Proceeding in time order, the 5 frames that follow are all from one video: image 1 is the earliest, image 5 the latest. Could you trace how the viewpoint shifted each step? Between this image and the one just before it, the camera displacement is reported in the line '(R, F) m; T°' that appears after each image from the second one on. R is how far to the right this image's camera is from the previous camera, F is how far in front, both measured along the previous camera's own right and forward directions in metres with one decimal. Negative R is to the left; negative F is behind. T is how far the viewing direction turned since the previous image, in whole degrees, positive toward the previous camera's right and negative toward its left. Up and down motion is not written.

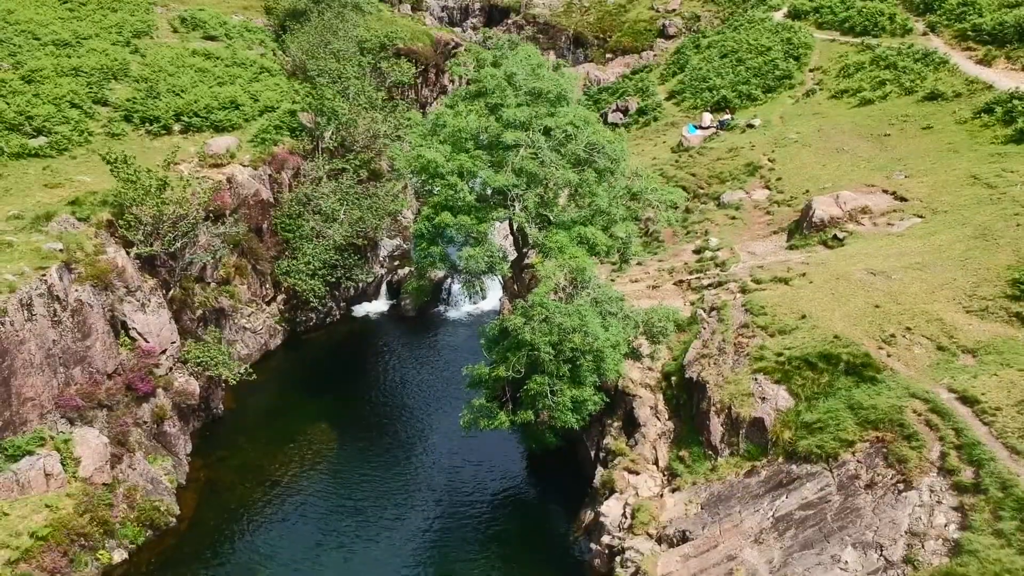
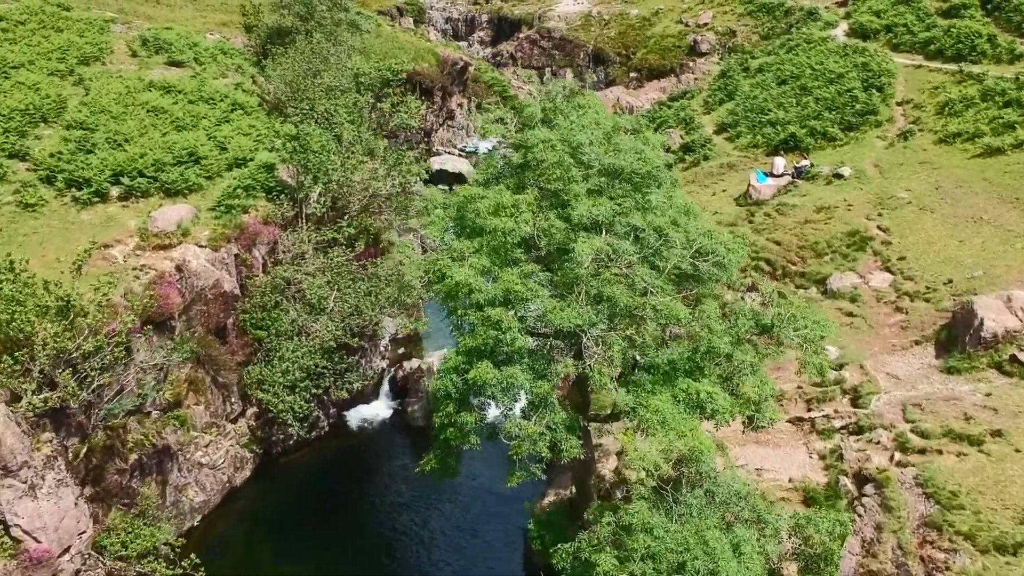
(-1.6, +8.2) m; 0°
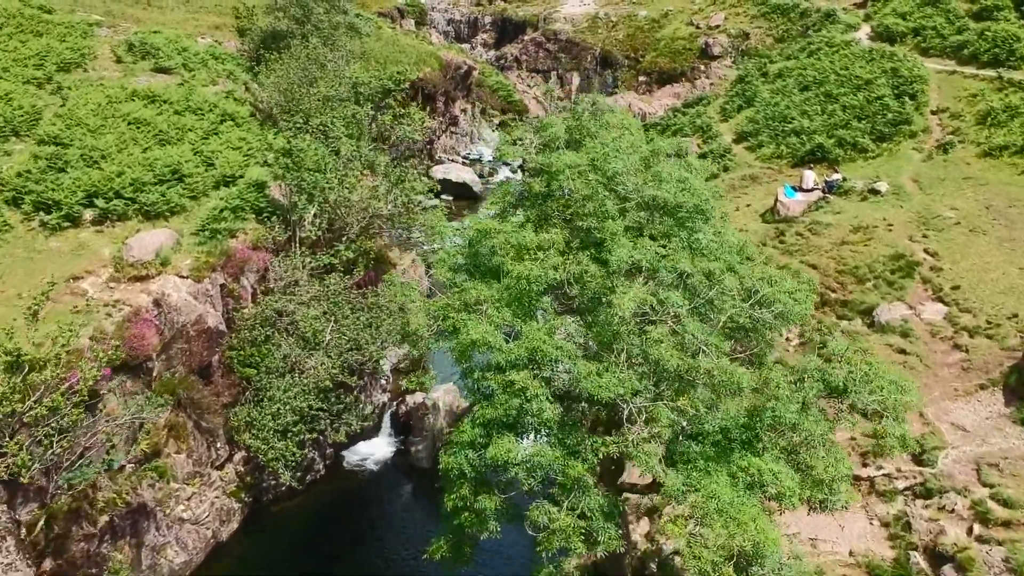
(-0.5, +2.5) m; 0°
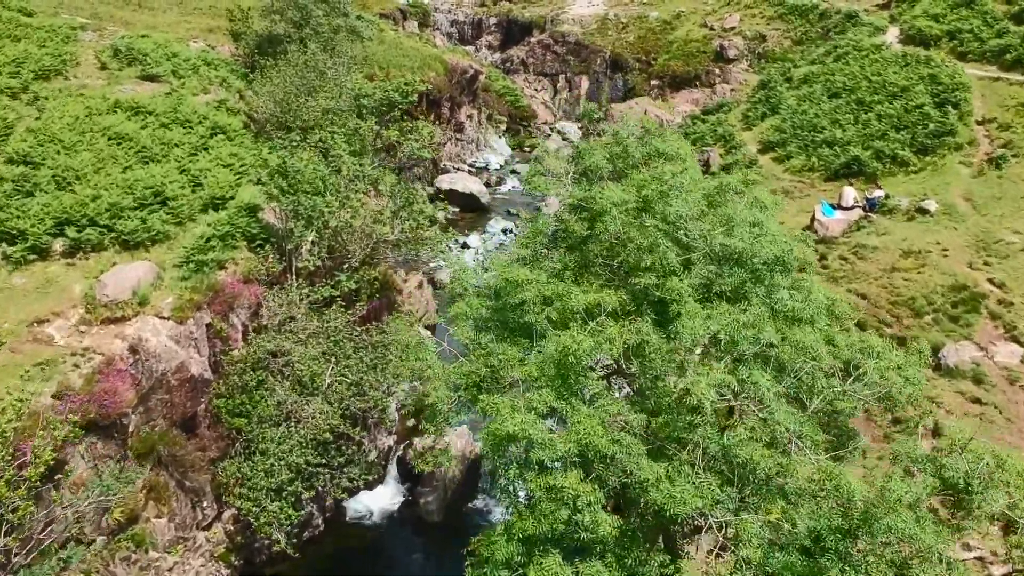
(-0.7, +2.6) m; 0°
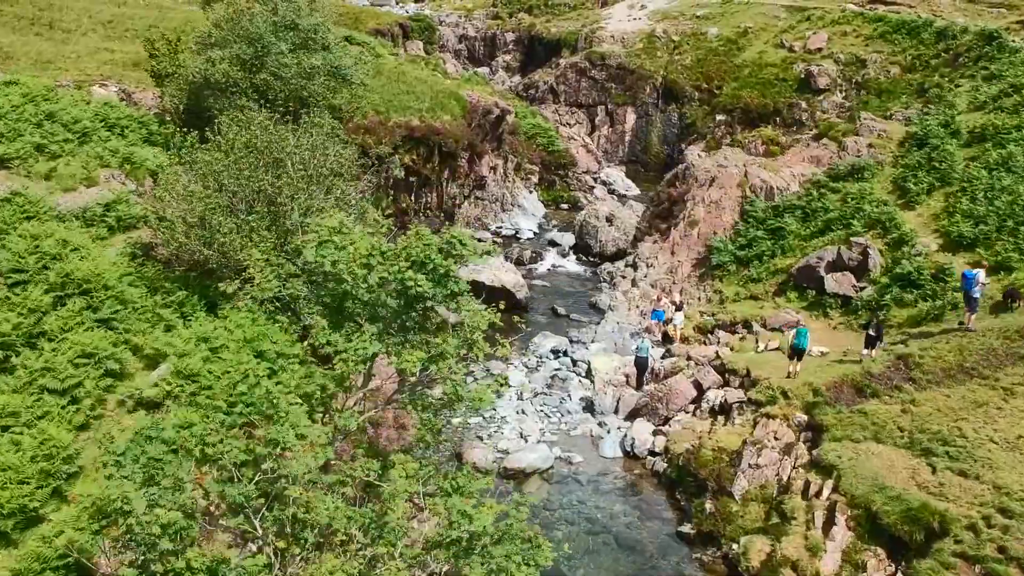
(-2.6, +14.0) m; 0°
